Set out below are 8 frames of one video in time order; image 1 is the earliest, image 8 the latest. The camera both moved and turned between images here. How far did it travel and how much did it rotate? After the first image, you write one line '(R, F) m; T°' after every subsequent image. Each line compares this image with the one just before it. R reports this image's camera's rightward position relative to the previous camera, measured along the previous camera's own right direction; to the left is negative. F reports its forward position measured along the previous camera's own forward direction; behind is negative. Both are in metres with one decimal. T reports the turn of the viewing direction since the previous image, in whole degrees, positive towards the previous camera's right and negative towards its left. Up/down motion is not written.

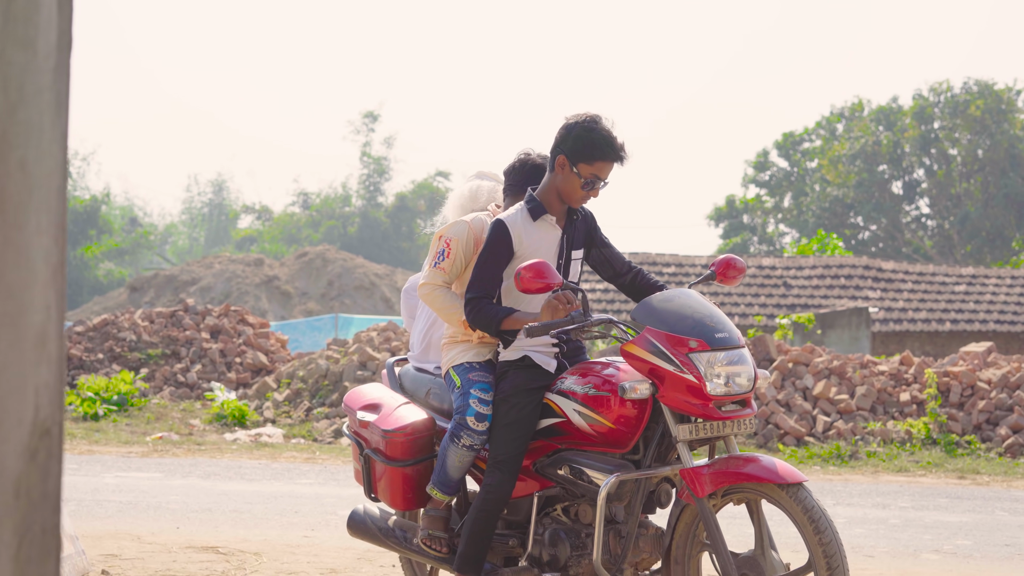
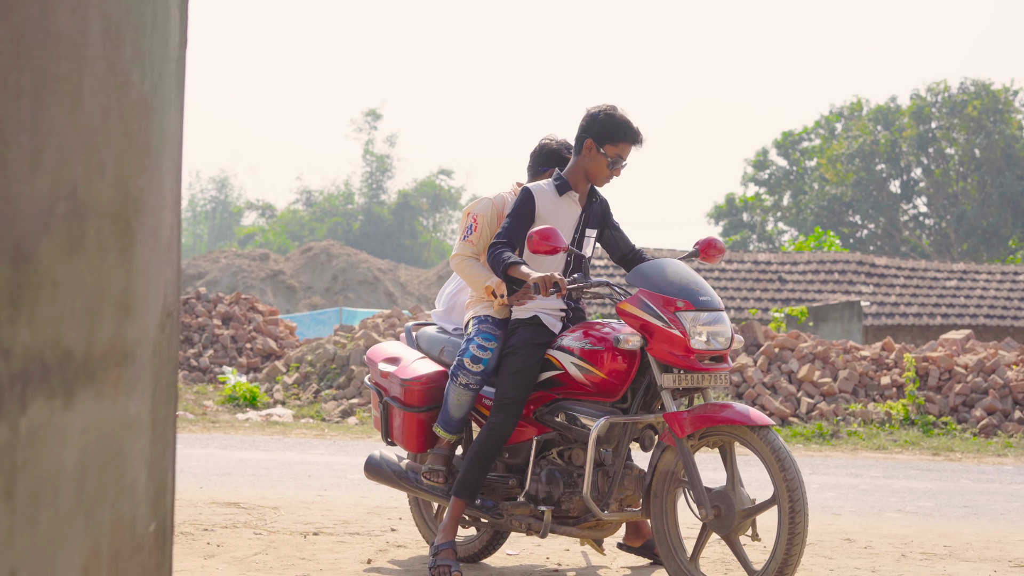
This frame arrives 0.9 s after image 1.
(0.0, -0.5) m; 0°
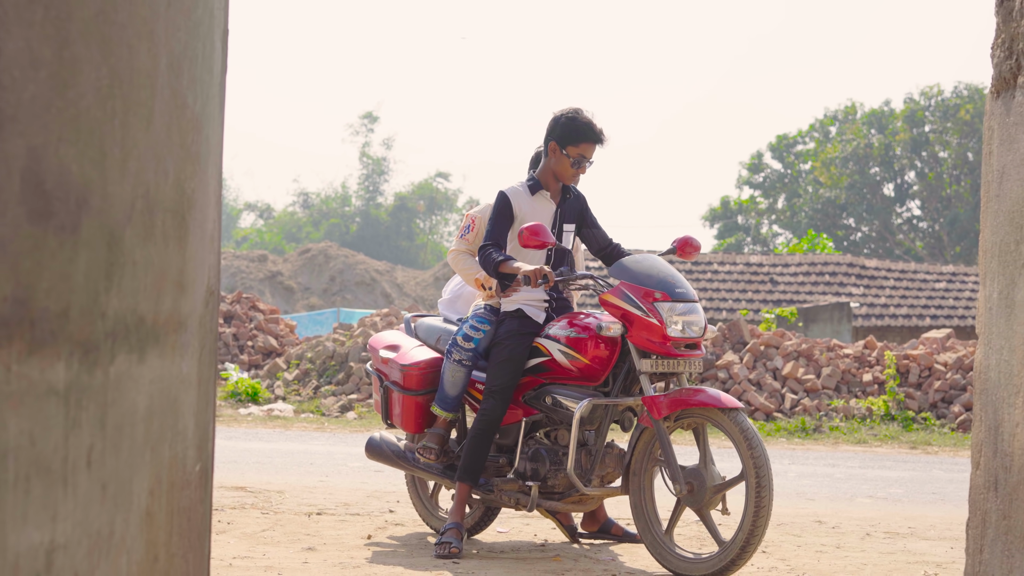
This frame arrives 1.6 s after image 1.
(0.0, -0.3) m; 0°
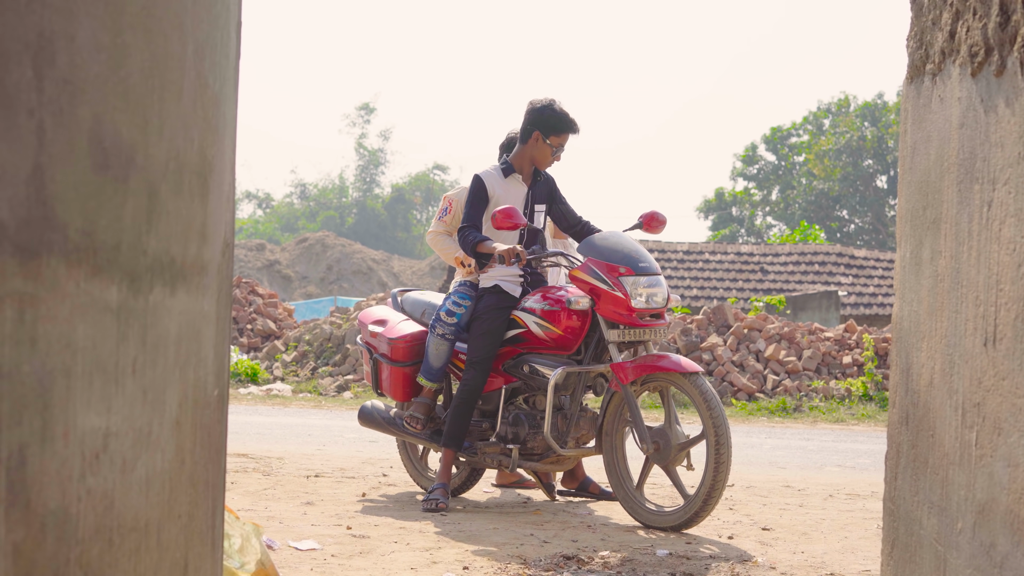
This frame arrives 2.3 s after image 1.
(+0.1, -0.3) m; 0°
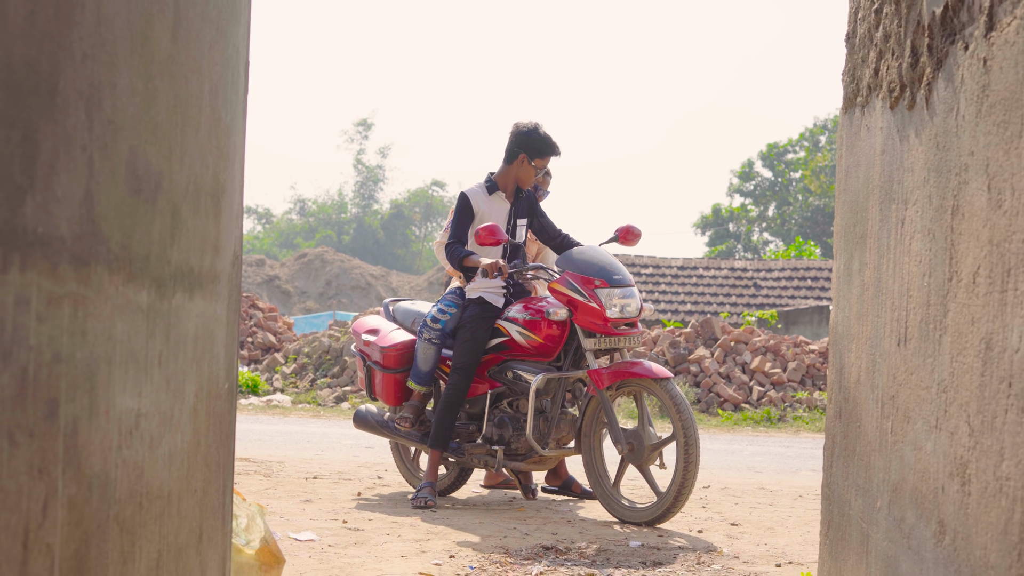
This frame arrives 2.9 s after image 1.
(+0.1, -0.3) m; 0°
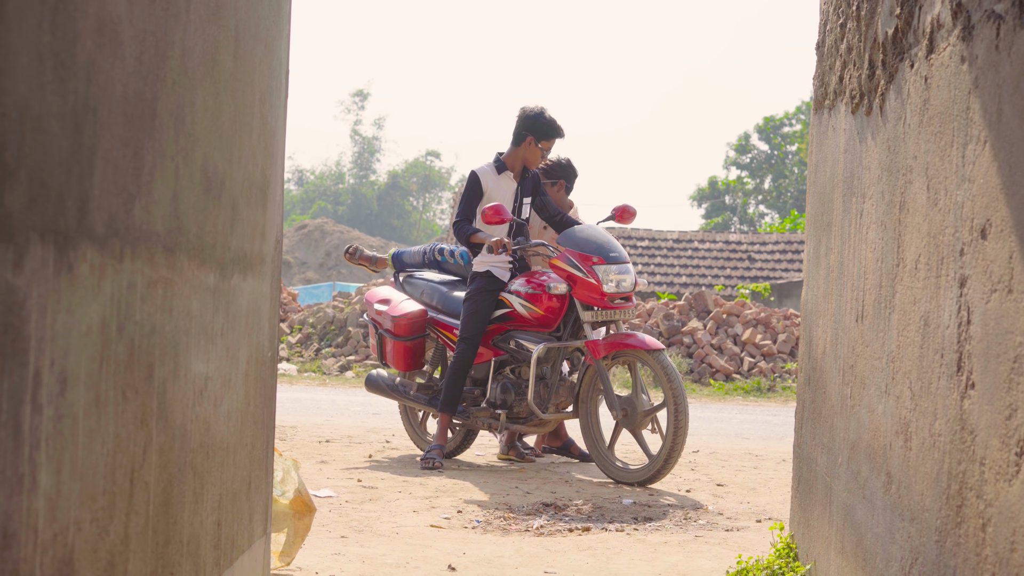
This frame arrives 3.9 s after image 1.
(0.0, -0.4) m; 0°
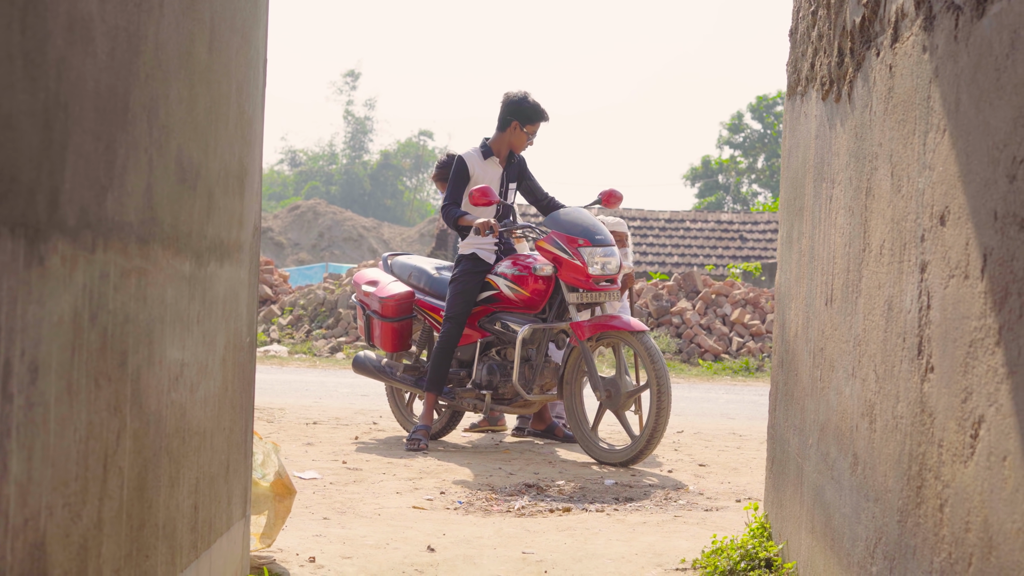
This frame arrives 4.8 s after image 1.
(+0.1, 0.0) m; 0°
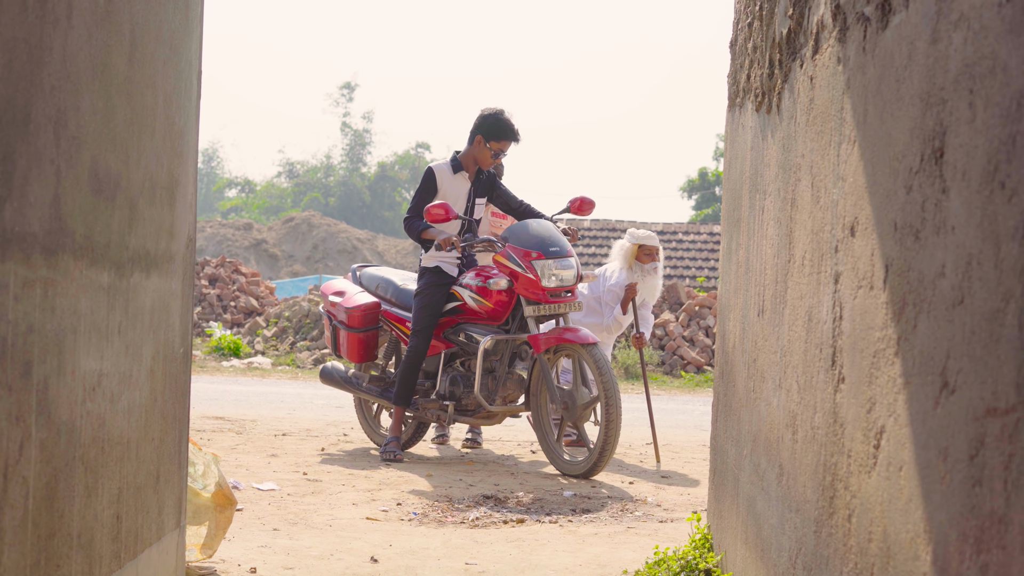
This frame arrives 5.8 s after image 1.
(+0.2, 0.0) m; 0°
